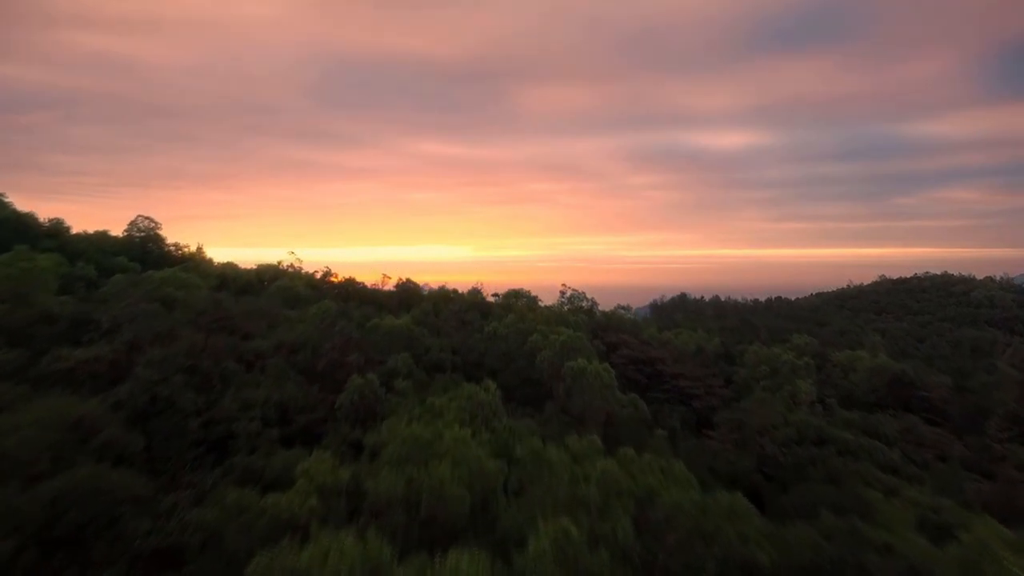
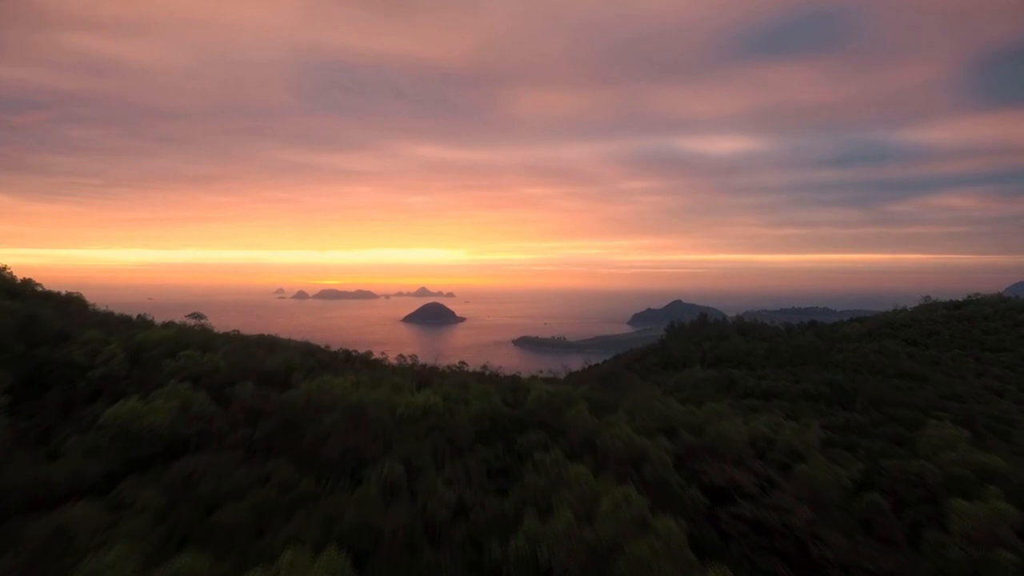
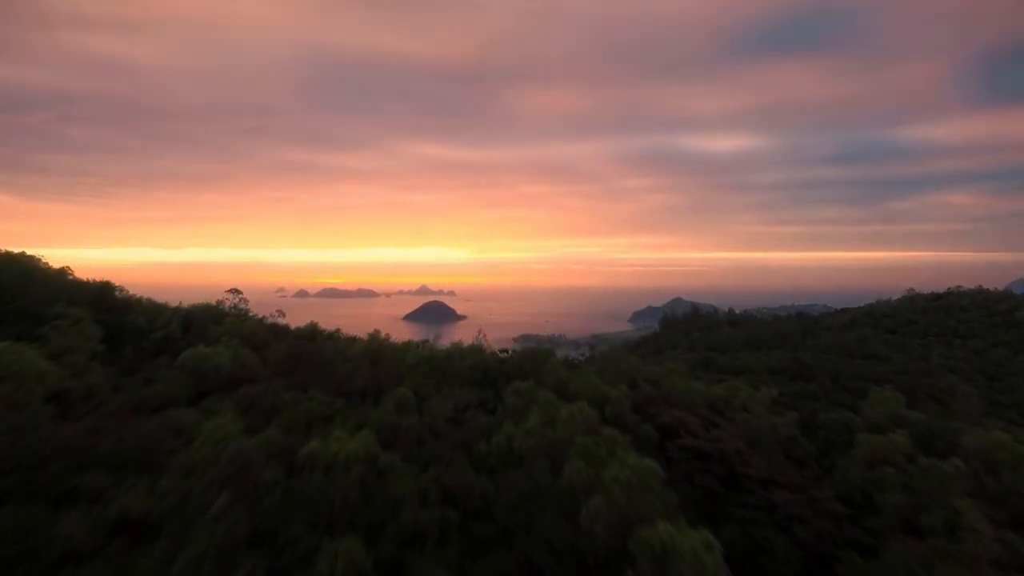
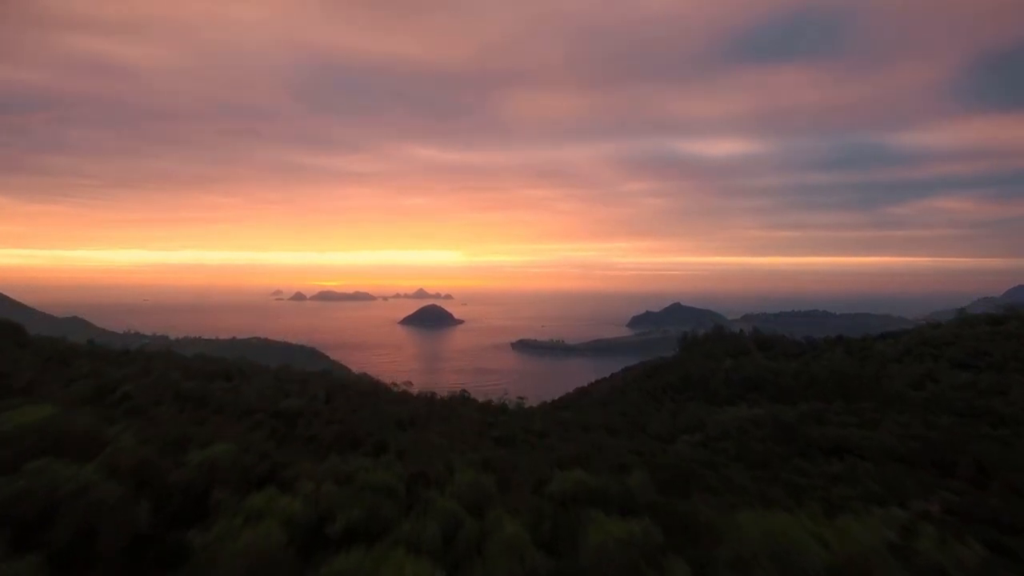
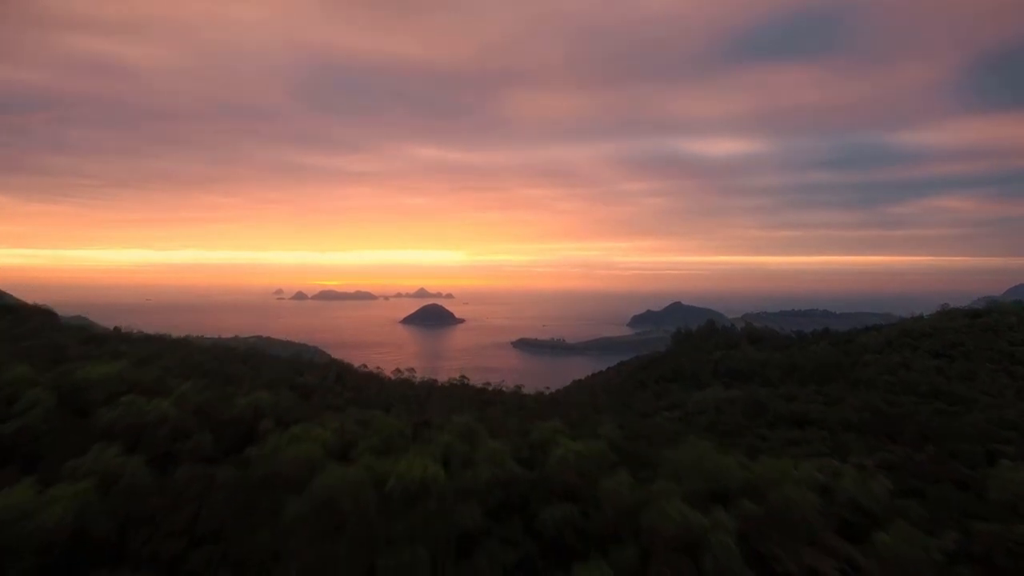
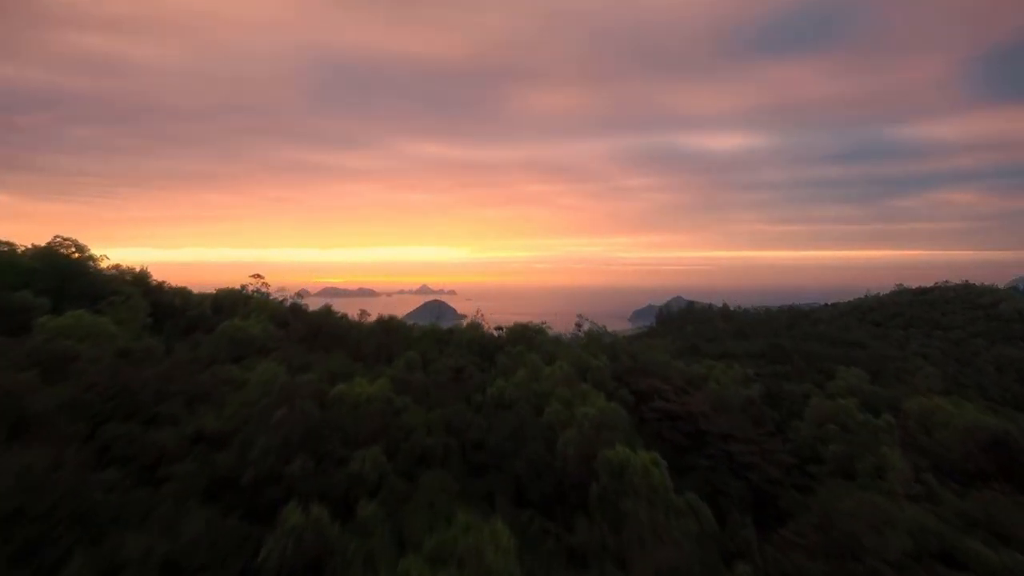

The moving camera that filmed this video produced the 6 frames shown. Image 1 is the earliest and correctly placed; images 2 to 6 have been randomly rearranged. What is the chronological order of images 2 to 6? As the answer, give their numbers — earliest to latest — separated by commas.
6, 3, 2, 5, 4
